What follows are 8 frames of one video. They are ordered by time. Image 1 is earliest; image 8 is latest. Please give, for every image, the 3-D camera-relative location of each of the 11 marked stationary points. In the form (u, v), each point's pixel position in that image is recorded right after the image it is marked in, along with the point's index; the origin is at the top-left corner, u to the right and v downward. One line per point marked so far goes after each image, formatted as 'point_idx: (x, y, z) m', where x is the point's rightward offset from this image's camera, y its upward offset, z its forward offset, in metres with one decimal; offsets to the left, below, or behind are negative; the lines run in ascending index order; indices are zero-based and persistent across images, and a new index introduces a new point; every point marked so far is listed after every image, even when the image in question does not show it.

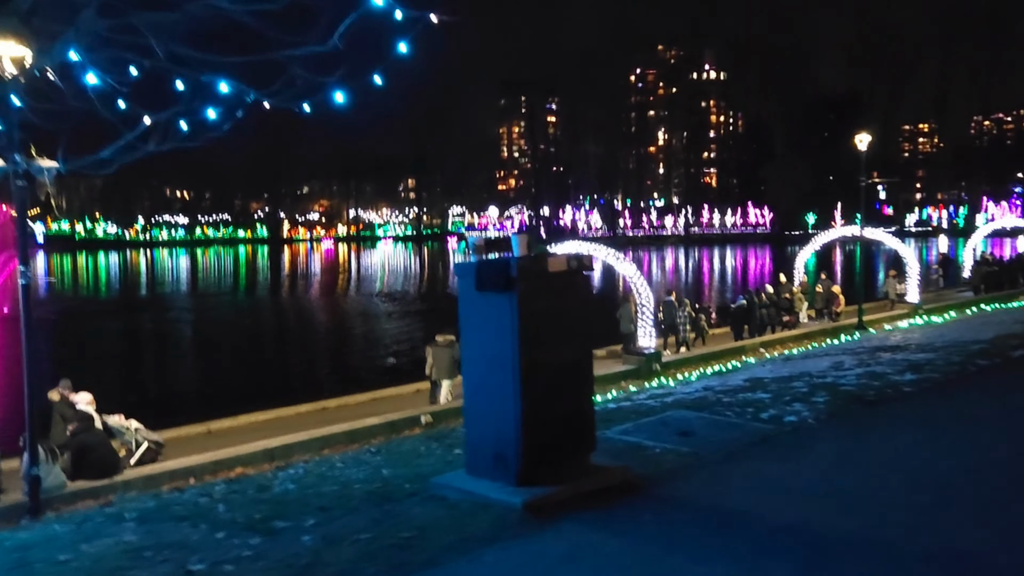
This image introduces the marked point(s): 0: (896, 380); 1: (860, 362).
0: (+4.2, -1.0, +9.6) m
1: (+4.5, -1.0, +11.3) m
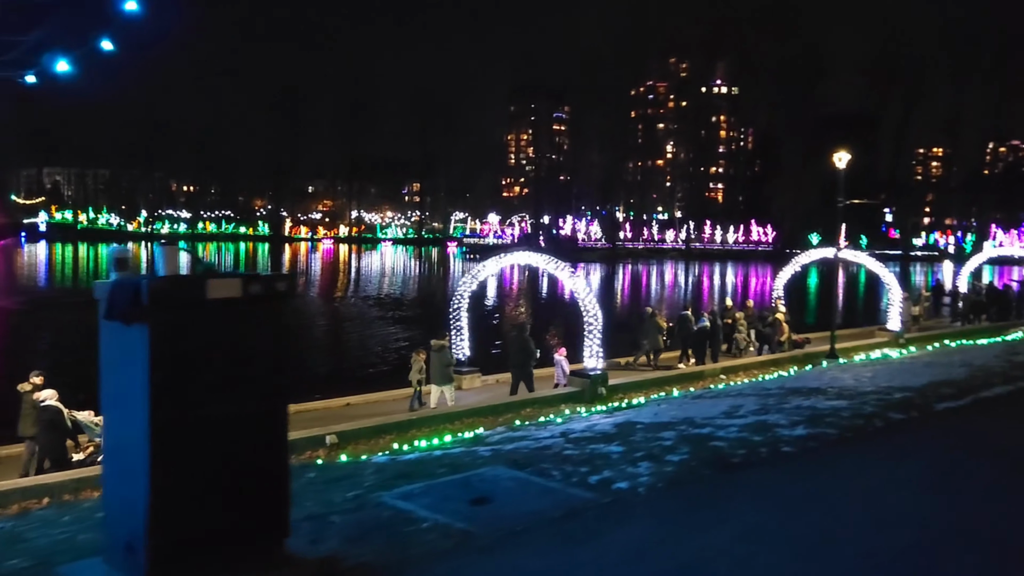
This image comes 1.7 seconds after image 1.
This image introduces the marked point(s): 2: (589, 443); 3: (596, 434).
0: (+2.5, -1.4, +8.1) m
1: (+2.8, -1.4, +9.8) m
2: (+0.7, -1.4, +7.9) m
3: (+0.8, -1.4, +8.4) m
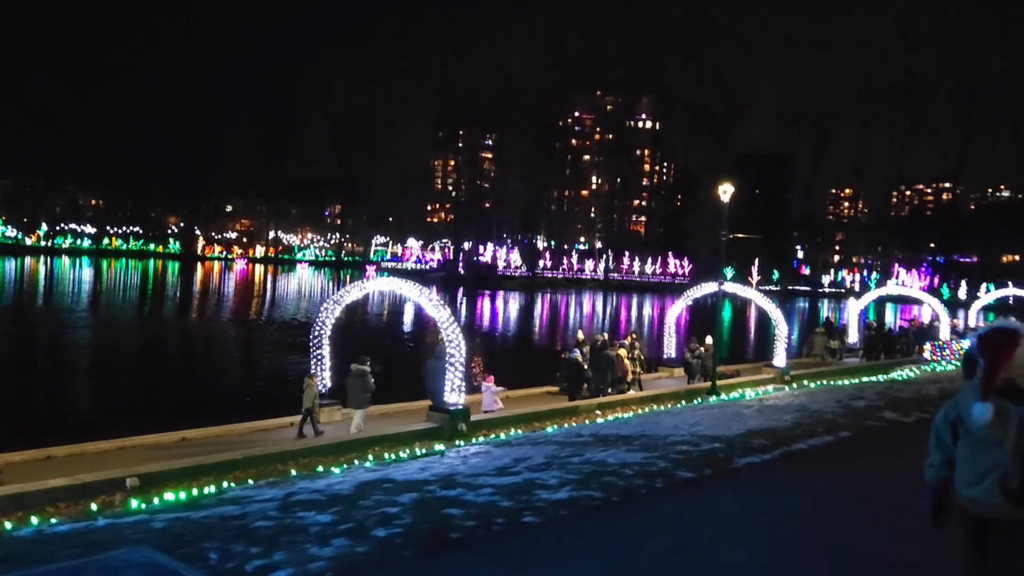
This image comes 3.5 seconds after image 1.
0: (+0.2, -1.7, +6.8) m
1: (+0.3, -1.7, +8.6) m
2: (-1.6, -1.7, +6.5) m
3: (-1.5, -1.7, +7.0) m
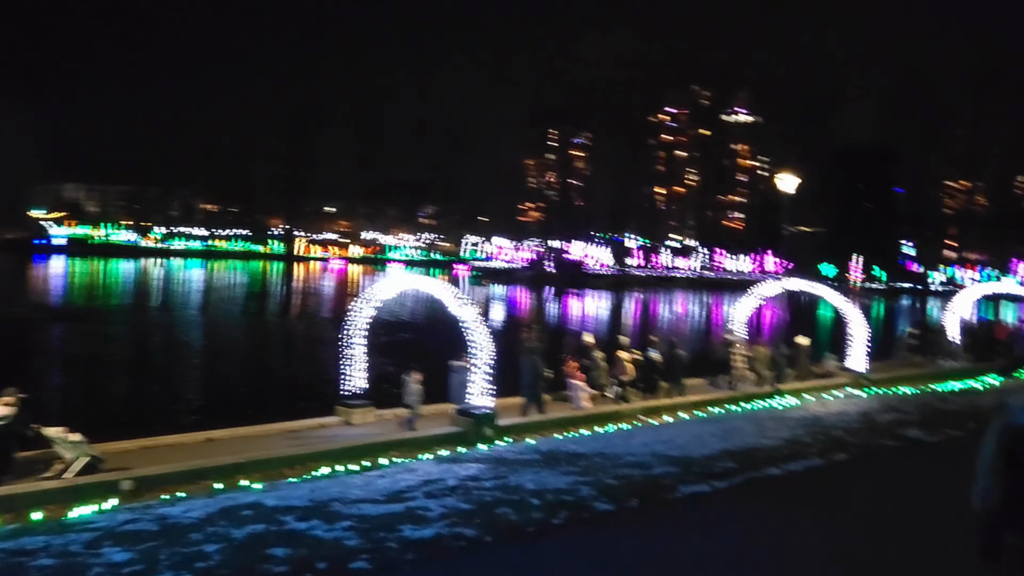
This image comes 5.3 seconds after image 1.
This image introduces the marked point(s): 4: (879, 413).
0: (-0.8, -1.7, +5.8) m
1: (-0.5, -1.7, +7.5) m
2: (-2.6, -1.6, +5.6) m
3: (-2.5, -1.7, +6.1) m
4: (+5.2, -1.8, +12.5) m
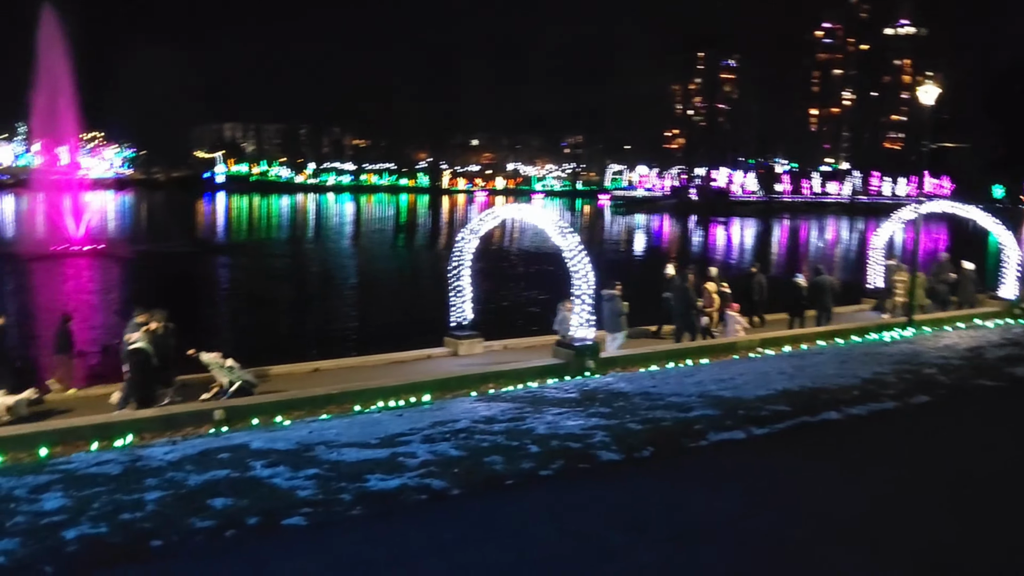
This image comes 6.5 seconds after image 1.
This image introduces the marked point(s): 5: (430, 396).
0: (-1.0, -1.2, +5.2) m
1: (-0.4, -1.1, +6.8) m
2: (-2.8, -1.2, +5.3) m
3: (-2.6, -1.2, +5.8) m
4: (+6.0, -0.7, +10.8) m
5: (-0.8, -1.1, +8.8) m
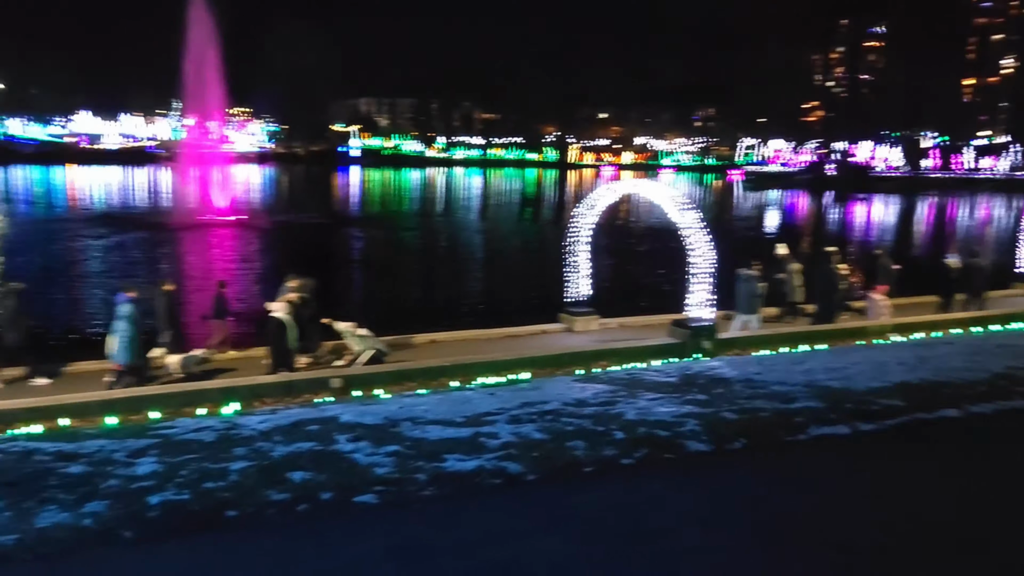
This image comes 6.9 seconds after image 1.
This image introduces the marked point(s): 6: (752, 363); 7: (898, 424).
0: (-0.6, -1.1, +5.2) m
1: (+0.3, -1.0, +6.7) m
2: (-2.3, -1.1, +5.6) m
3: (-2.1, -1.0, +6.0) m
4: (+7.2, -0.6, +9.7) m
5: (+0.2, -0.9, +8.7) m
6: (+2.4, -0.8, +9.0) m
7: (+2.8, -1.0, +6.4) m
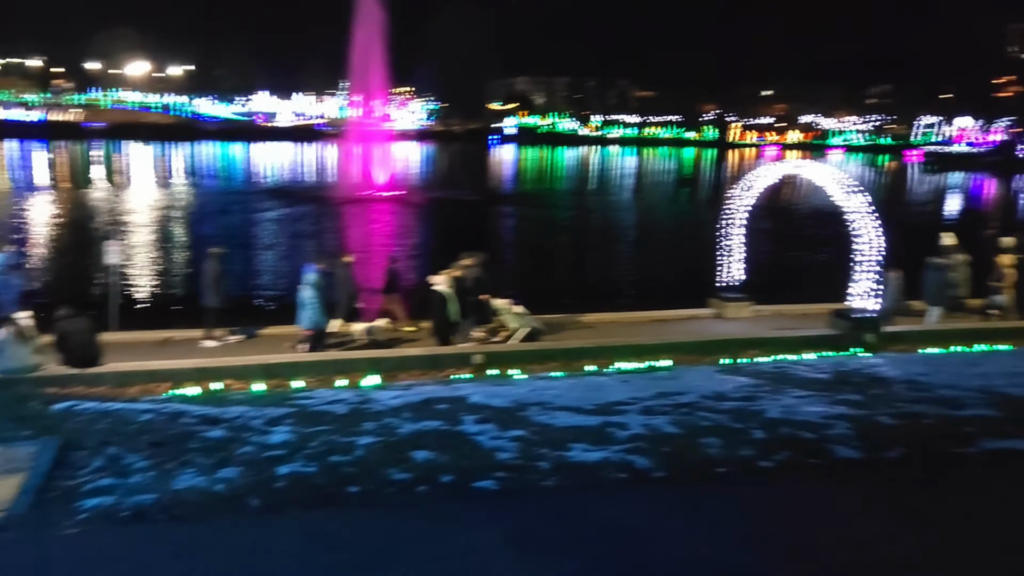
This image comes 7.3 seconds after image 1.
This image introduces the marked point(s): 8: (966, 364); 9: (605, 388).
0: (+0.1, -1.0, +5.1) m
1: (+1.2, -0.9, +6.4) m
2: (-1.5, -0.9, +5.7) m
3: (-1.2, -0.9, +6.1) m
4: (+8.6, -0.7, +8.2) m
5: (+1.5, -0.7, +8.4) m
6: (+3.8, -0.7, +8.3) m
7: (+3.7, -1.0, +5.6) m
8: (+4.1, -0.7, +8.0) m
9: (+0.7, -0.8, +7.2) m
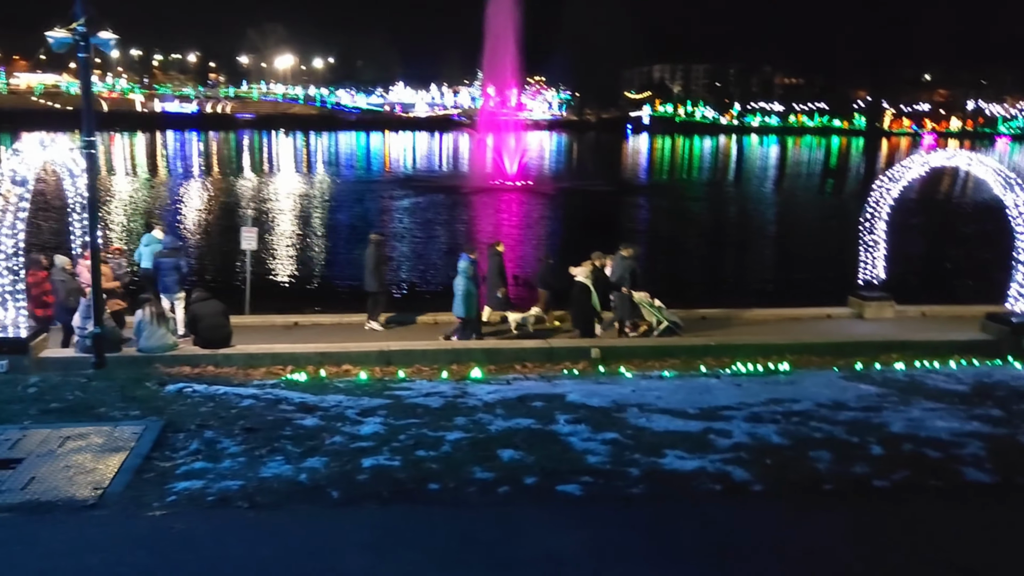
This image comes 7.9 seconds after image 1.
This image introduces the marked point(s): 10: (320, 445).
0: (+0.6, -1.0, +4.8) m
1: (+1.9, -0.9, +6.0) m
2: (-0.9, -0.8, +5.7) m
3: (-0.5, -0.8, +6.0) m
4: (+9.5, -0.9, +6.6) m
5: (+2.4, -0.7, +7.9) m
6: (+4.7, -0.7, +7.4) m
7: (+4.2, -1.0, +4.8) m
8: (+5.0, -0.7, +7.2) m
9: (+1.5, -0.8, +6.8) m
10: (-1.1, -0.9, +5.1) m
